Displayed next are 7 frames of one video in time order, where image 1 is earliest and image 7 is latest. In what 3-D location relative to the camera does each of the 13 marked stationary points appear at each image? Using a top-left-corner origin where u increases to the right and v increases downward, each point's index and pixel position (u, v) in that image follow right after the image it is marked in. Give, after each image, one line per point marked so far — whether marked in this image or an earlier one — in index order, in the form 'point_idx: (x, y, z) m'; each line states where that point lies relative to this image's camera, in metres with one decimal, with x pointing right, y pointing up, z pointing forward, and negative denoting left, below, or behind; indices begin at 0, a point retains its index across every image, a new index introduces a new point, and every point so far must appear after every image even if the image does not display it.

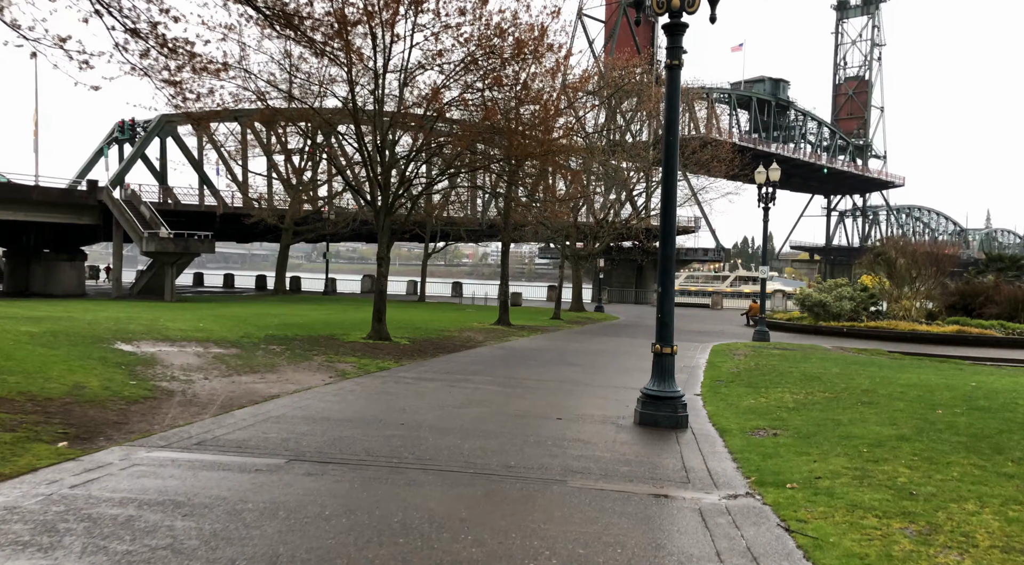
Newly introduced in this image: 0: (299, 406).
0: (-2.5, -1.5, +9.0) m
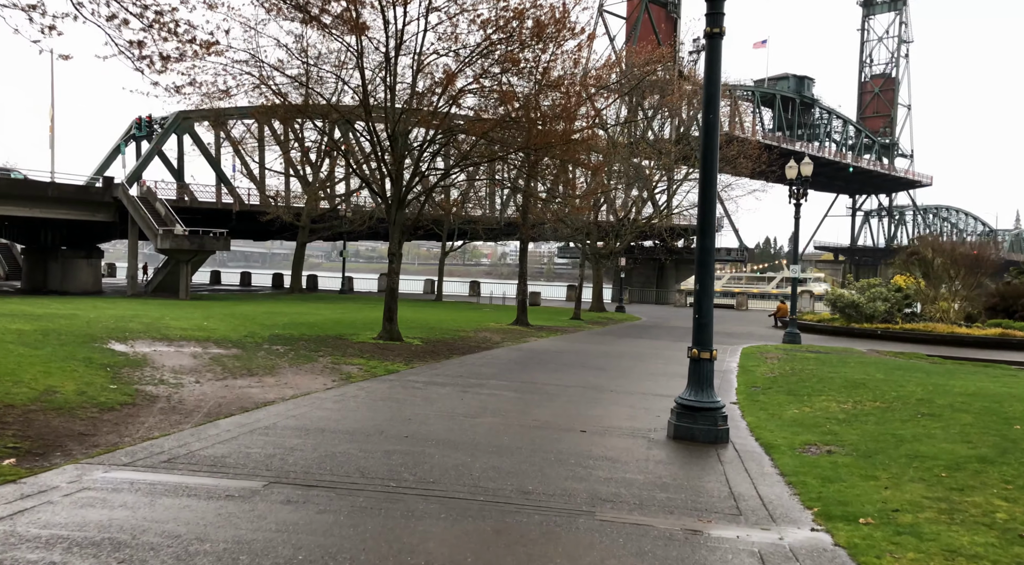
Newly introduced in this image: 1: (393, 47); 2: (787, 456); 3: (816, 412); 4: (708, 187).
0: (-2.4, -1.4, +8.1) m
1: (-2.5, +4.9, +15.5) m
2: (+2.6, -1.7, +7.2) m
3: (+4.0, -1.7, +9.8) m
4: (+2.2, +1.1, +8.2) m
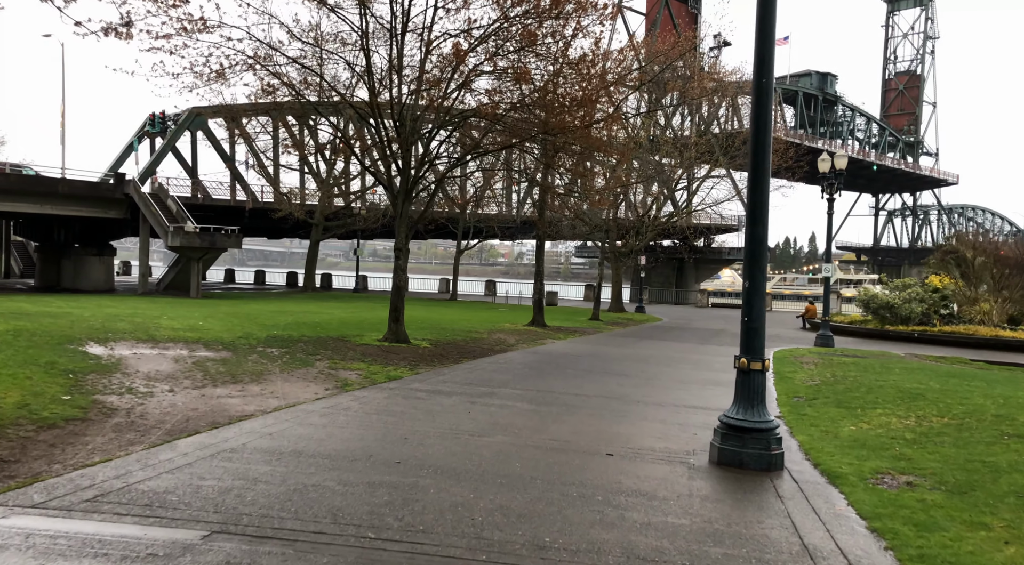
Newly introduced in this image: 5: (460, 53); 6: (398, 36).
0: (-2.2, -1.4, +6.9) m
1: (-2.2, +5.0, +14.4) m
2: (+2.8, -1.6, +5.9) m
3: (+4.1, -1.7, +8.5) m
4: (+2.3, +1.1, +7.0) m
5: (-1.0, +4.3, +13.9) m
6: (-2.2, +4.8, +14.5) m
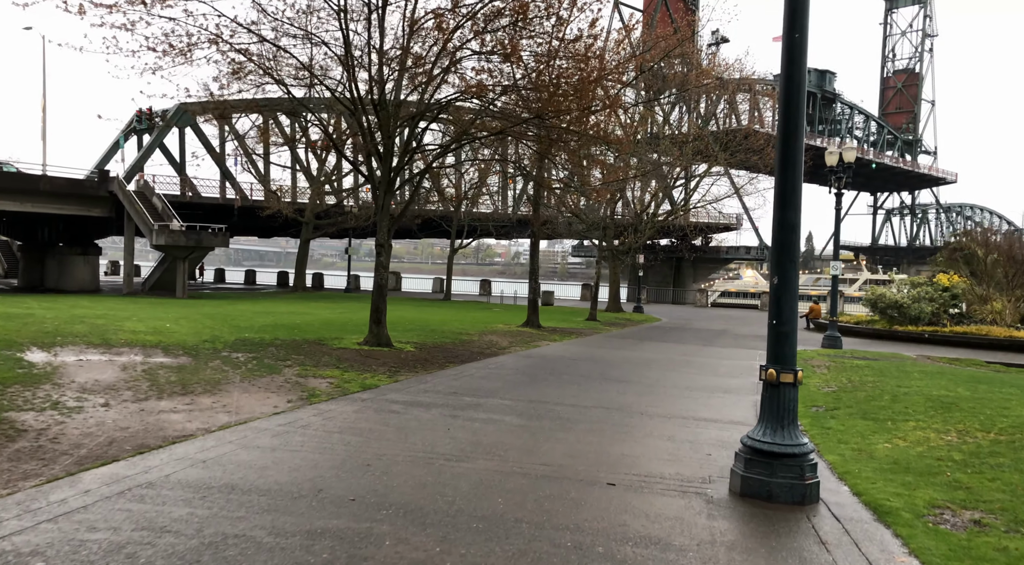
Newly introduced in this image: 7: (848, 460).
0: (-2.4, -1.3, +5.8) m
1: (-2.3, +5.0, +13.3) m
2: (+2.6, -1.6, +4.8) m
3: (+4.0, -1.6, +7.4) m
4: (+2.2, +1.2, +5.9) m
5: (-1.1, +4.3, +12.8) m
6: (-2.4, +4.8, +13.4) m
7: (+3.1, -1.7, +7.0) m
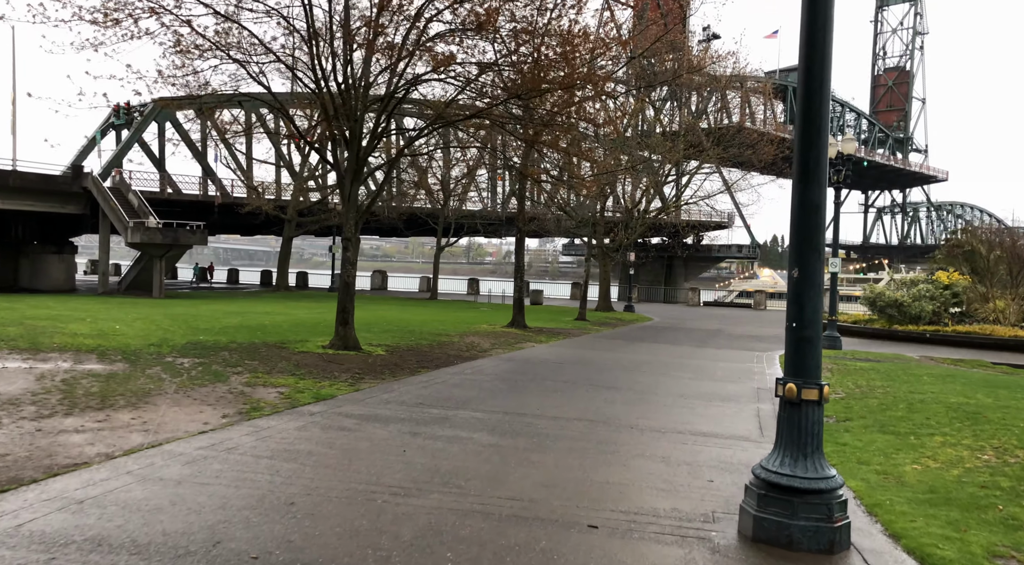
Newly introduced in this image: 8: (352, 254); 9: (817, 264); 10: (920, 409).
0: (-2.6, -1.3, +4.6) m
1: (-2.7, +5.0, +12.1) m
2: (+2.4, -1.6, +3.7) m
3: (+3.7, -1.6, +6.3) m
4: (+1.9, +1.2, +4.8) m
5: (-1.5, +4.3, +11.7) m
6: (-2.7, +4.8, +12.2) m
7: (+2.9, -1.6, +5.9) m
8: (-2.8, +0.5, +13.0) m
9: (+1.9, +0.1, +4.7) m
10: (+5.2, -1.6, +9.5) m
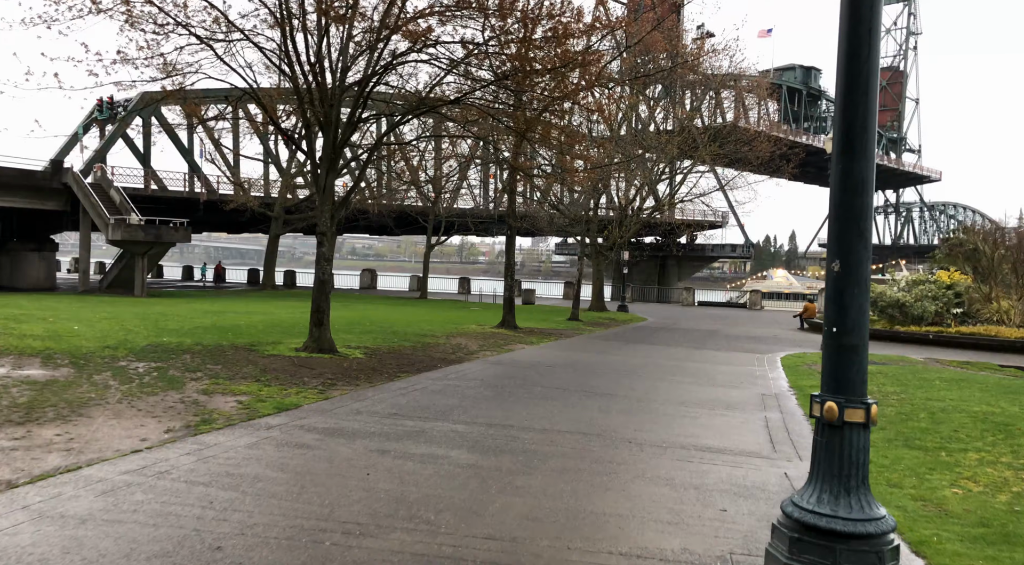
0: (-2.7, -1.3, +3.7) m
1: (-2.9, +5.1, +11.2) m
2: (+2.3, -1.6, +2.9) m
3: (+3.6, -1.6, +5.5) m
4: (+1.8, +1.2, +3.9) m
5: (-1.7, +4.4, +10.8) m
6: (-2.9, +4.9, +11.3) m
7: (+2.7, -1.6, +5.1) m
8: (-3.0, +0.5, +12.1) m
9: (+1.8, +0.1, +3.8) m
10: (+5.1, -1.6, +8.7) m
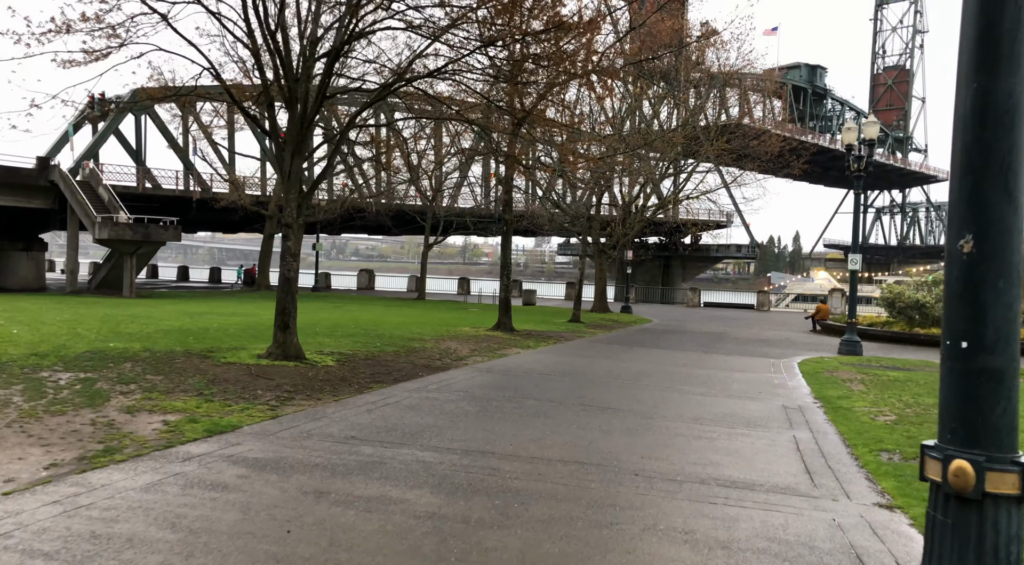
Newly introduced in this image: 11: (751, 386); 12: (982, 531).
0: (-2.9, -1.2, +2.4) m
1: (-3.0, +5.1, +9.8) m
2: (+2.1, -1.5, +1.5) m
3: (+3.4, -1.5, +4.1) m
4: (+1.6, +1.3, +2.5) m
5: (-1.8, +4.4, +9.4) m
6: (-3.0, +4.9, +10.0) m
7: (+2.6, -1.6, +3.7) m
8: (-3.1, +0.6, +10.7) m
9: (+1.6, +0.2, +2.4) m
10: (+4.9, -1.6, +7.3) m
11: (+3.9, -1.7, +12.0) m
12: (+1.5, -0.8, +2.4) m
